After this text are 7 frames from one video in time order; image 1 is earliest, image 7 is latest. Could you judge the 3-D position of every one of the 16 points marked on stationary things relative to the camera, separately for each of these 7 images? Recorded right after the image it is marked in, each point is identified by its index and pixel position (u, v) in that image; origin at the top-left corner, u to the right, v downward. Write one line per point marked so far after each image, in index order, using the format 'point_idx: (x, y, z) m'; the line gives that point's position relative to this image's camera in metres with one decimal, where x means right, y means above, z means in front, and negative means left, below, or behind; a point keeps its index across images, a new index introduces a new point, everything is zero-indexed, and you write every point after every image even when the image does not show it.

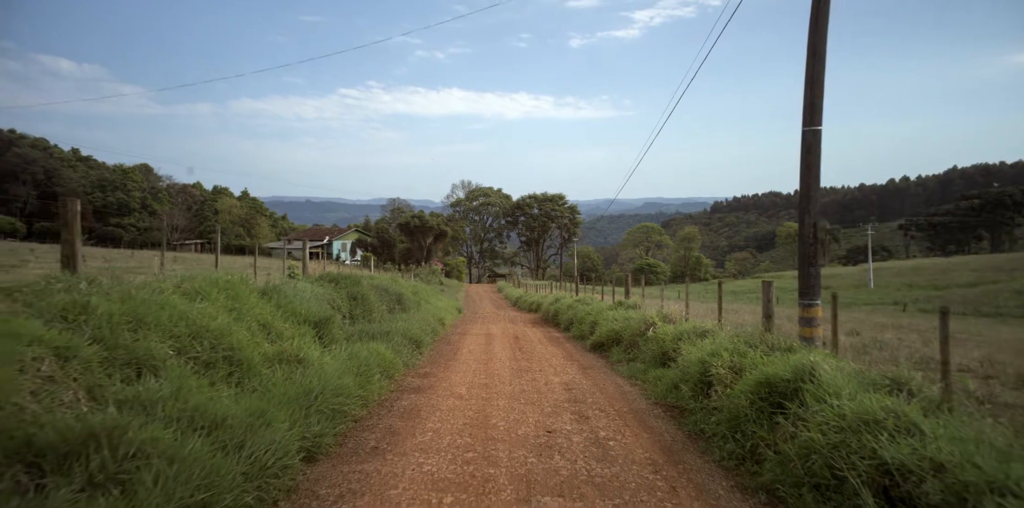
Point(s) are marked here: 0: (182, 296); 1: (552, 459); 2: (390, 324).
0: (-3.5, -0.4, +5.9) m
1: (+0.4, -1.8, +5.0) m
2: (-2.4, -1.3, +10.8) m
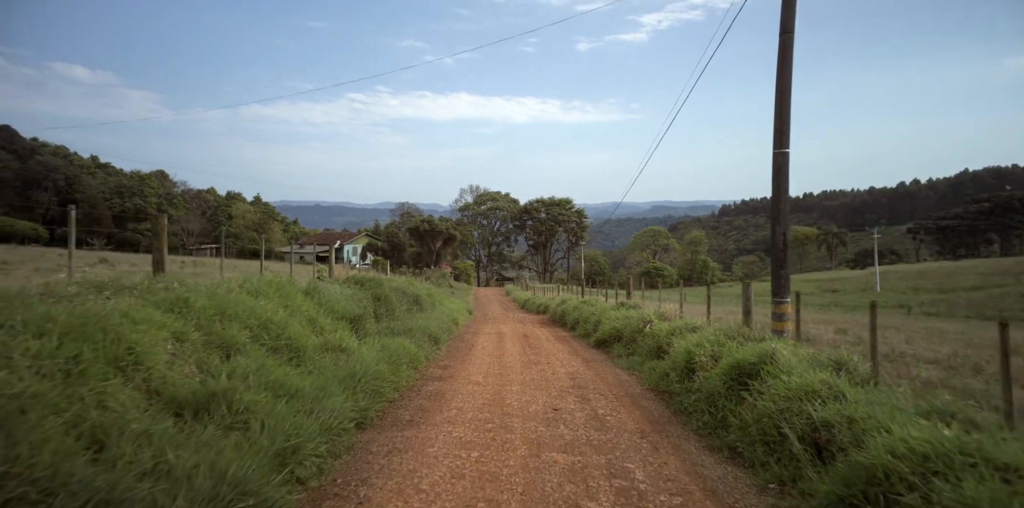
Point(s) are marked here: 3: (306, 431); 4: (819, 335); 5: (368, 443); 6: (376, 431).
0: (-3.4, -0.5, +7.1) m
1: (+0.5, -1.9, +6.1) m
2: (-2.2, -1.4, +11.9) m
3: (-1.7, -1.5, +4.7) m
4: (+5.6, -1.5, +10.1) m
5: (-1.4, -1.8, +5.4) m
6: (-1.4, -1.8, +5.8) m
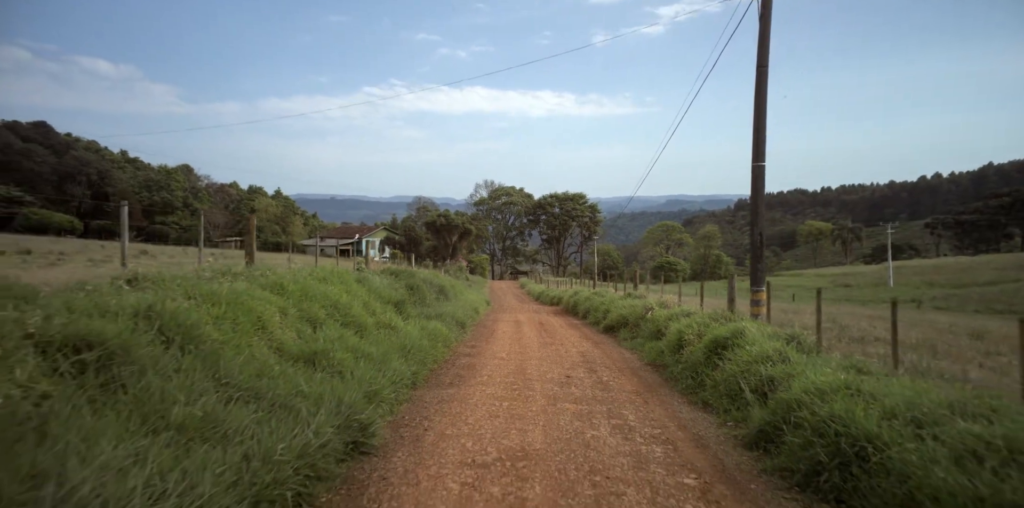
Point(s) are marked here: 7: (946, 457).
0: (-3.1, -0.4, +8.7) m
1: (+0.8, -1.8, +7.6) m
2: (-1.7, -1.3, +13.5) m
3: (-1.5, -1.4, +6.3) m
4: (+6.0, -1.4, +11.5) m
5: (-1.1, -1.8, +7.0) m
6: (-1.1, -1.7, +7.4) m
7: (+2.6, -1.2, +3.3) m
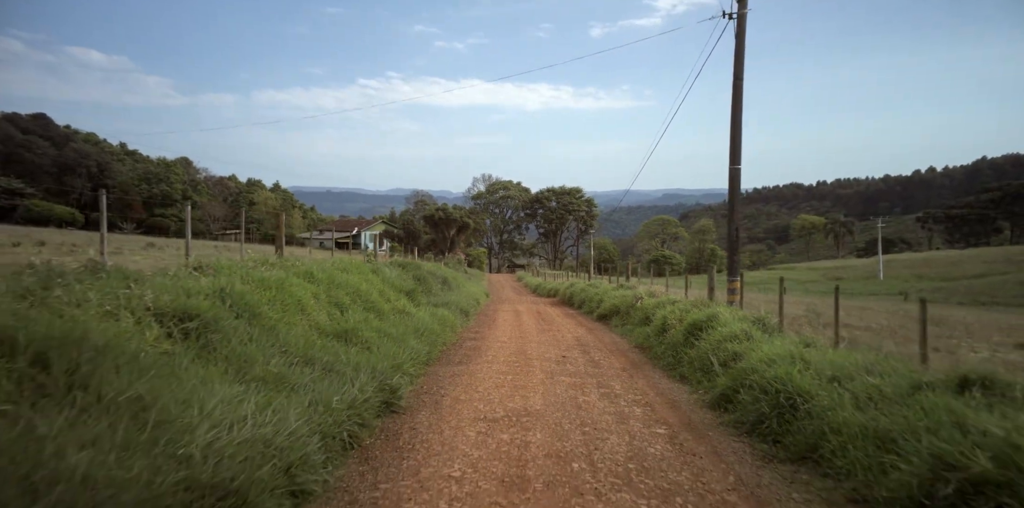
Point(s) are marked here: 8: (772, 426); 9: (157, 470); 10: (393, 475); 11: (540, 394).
0: (-3.0, -0.2, +9.6) m
1: (+0.8, -1.7, +8.6) m
2: (-1.7, -1.1, +14.5) m
3: (-1.4, -1.3, +7.3) m
4: (+6.0, -1.2, +12.5) m
5: (-1.1, -1.6, +8.0) m
6: (-1.1, -1.6, +8.4) m
7: (+2.6, -1.1, +4.3) m
8: (+2.3, -1.5, +4.9) m
9: (-1.8, -1.1, +2.9) m
10: (-0.9, -1.7, +4.2) m
11: (+0.3, -1.7, +6.8) m
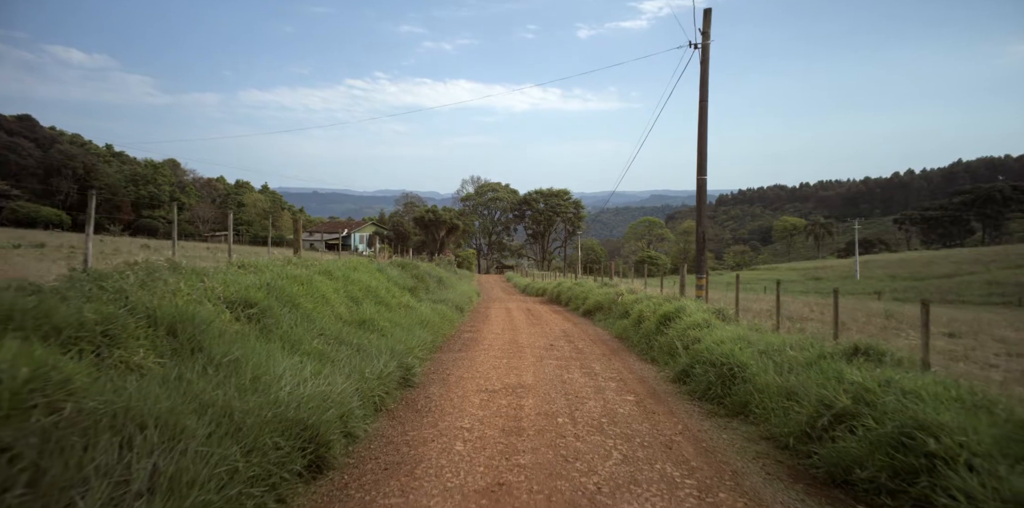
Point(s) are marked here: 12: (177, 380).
0: (-3.2, -0.3, +10.8) m
1: (+0.7, -1.7, +9.8) m
2: (-2.0, -1.1, +15.6) m
3: (-1.5, -1.3, +8.4) m
4: (+5.8, -1.2, +13.8) m
5: (-1.2, -1.7, +9.2) m
6: (-1.2, -1.6, +9.6) m
7: (+2.6, -1.1, +5.6) m
8: (+2.2, -1.5, +6.1) m
9: (-1.8, -1.1, +4.0) m
10: (-0.9, -1.7, +5.4) m
11: (+0.3, -1.7, +8.0) m
12: (-2.2, -0.8, +3.7) m
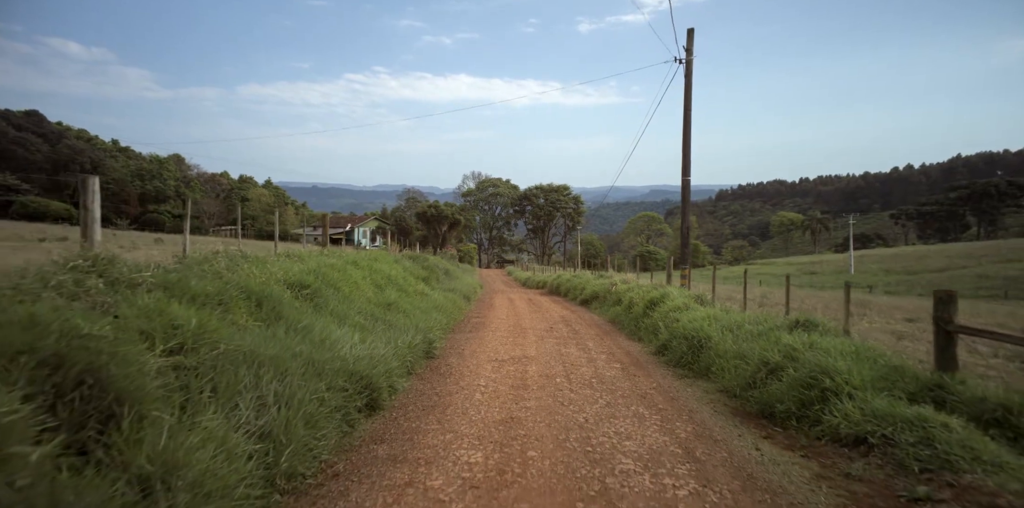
0: (-3.1, -0.1, +12.0) m
1: (+0.8, -1.6, +11.1) m
2: (-1.9, -0.9, +16.9) m
3: (-1.4, -1.2, +9.7) m
4: (+5.9, -1.1, +15.1) m
5: (-1.1, -1.5, +10.5) m
6: (-1.1, -1.5, +10.9) m
7: (+2.7, -1.0, +6.9) m
8: (+2.3, -1.4, +7.4) m
9: (-1.7, -1.0, +5.3) m
10: (-0.8, -1.6, +6.7) m
11: (+0.4, -1.6, +9.3) m
12: (-2.1, -0.7, +5.0) m
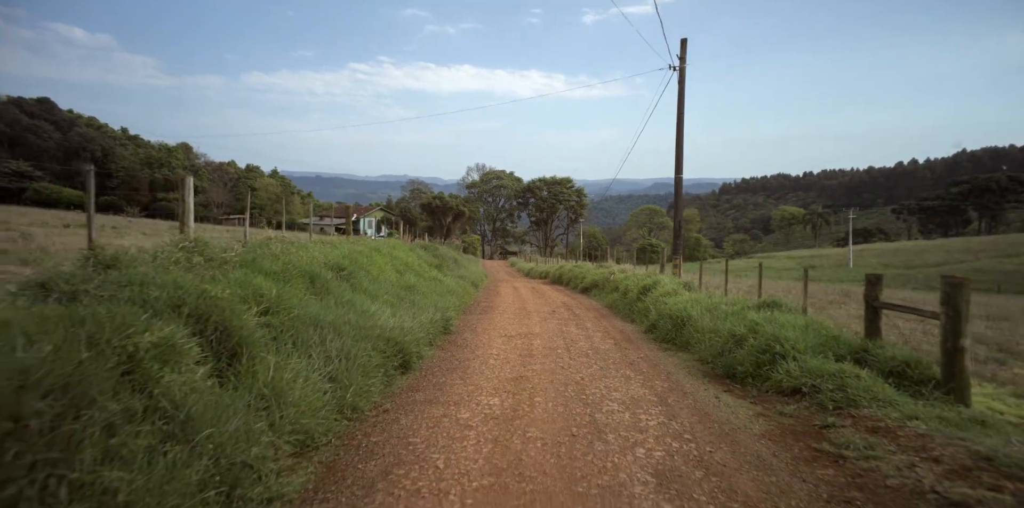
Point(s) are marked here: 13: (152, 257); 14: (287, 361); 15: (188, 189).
0: (-2.9, +0.2, +13.2) m
1: (+0.9, -1.4, +12.2) m
2: (-1.7, -0.6, +18.0) m
3: (-1.3, -1.0, +10.8) m
4: (+6.0, -0.8, +16.2) m
5: (-1.0, -1.3, +11.6) m
6: (-1.0, -1.3, +12.0) m
7: (+2.8, -0.9, +8.0) m
8: (+2.4, -1.2, +8.5) m
9: (-1.6, -0.8, +6.4) m
10: (-0.7, -1.4, +7.8) m
11: (+0.5, -1.4, +10.4) m
12: (-2.0, -0.6, +6.1) m
13: (-2.9, 0.0, +4.6) m
14: (-1.8, -0.9, +4.5) m
15: (-3.3, +0.7, +5.7) m
